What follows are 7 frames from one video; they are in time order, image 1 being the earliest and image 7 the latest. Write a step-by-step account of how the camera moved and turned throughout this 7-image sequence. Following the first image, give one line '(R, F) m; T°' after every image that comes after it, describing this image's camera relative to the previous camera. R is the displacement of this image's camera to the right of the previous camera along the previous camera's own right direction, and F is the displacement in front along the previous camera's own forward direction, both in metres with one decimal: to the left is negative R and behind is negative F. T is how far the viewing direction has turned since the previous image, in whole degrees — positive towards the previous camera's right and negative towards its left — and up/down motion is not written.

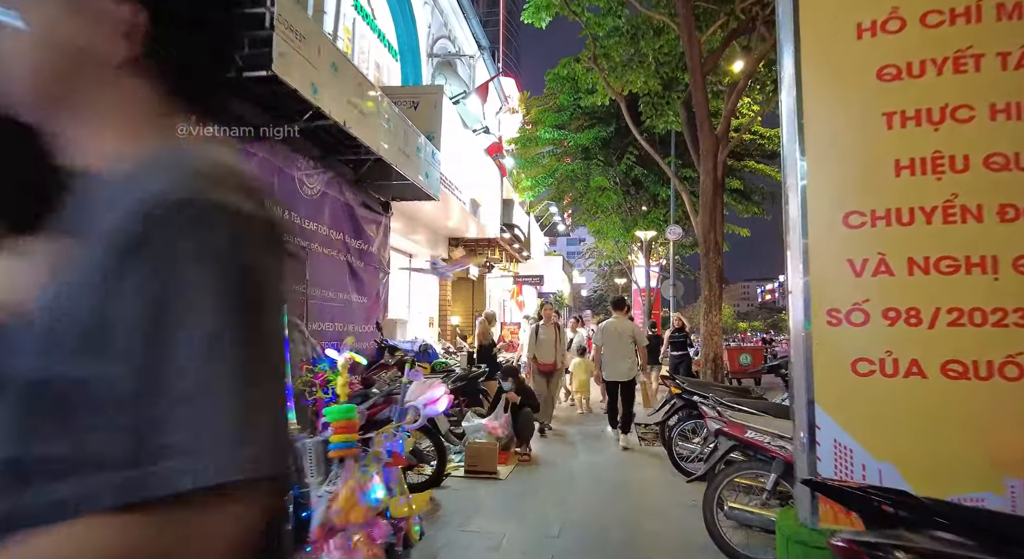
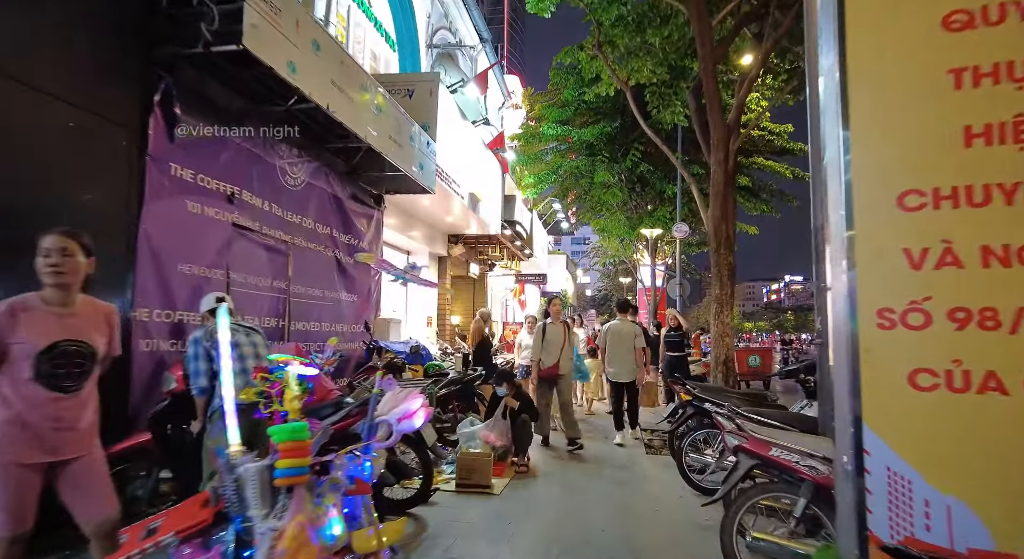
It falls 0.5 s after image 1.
(+0.1, +0.4) m; 0°
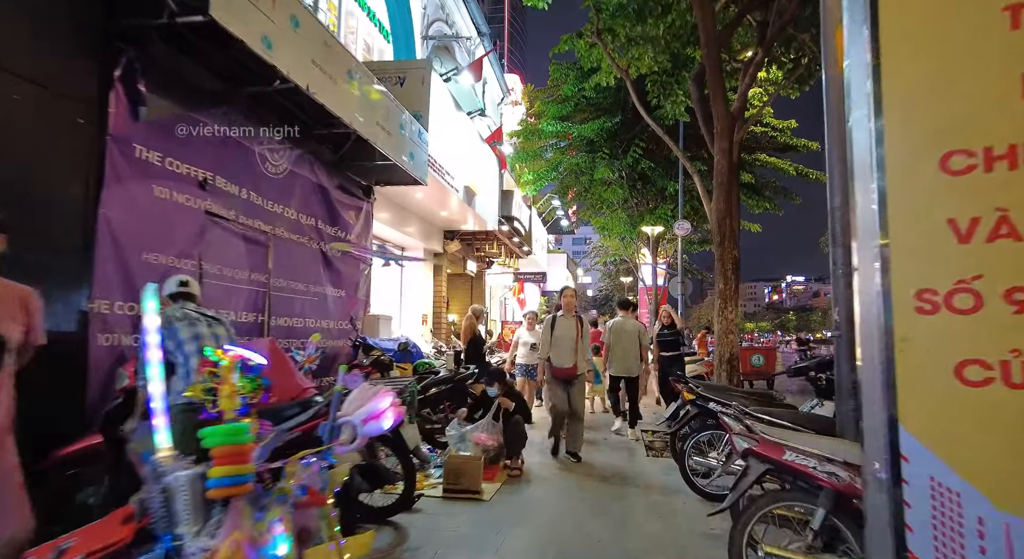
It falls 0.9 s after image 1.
(+0.1, +0.3) m; 0°
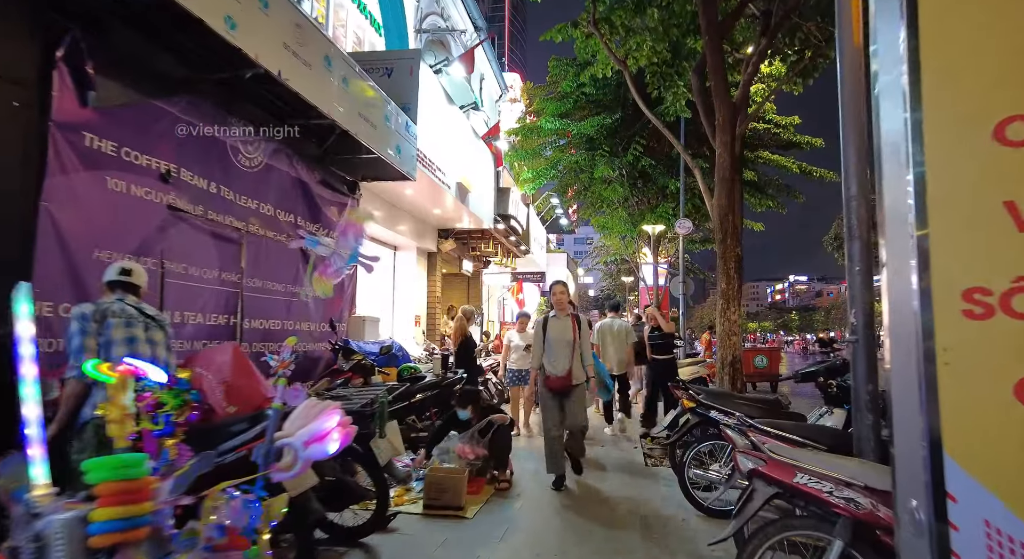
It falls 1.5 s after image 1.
(+0.1, +0.3) m; 0°
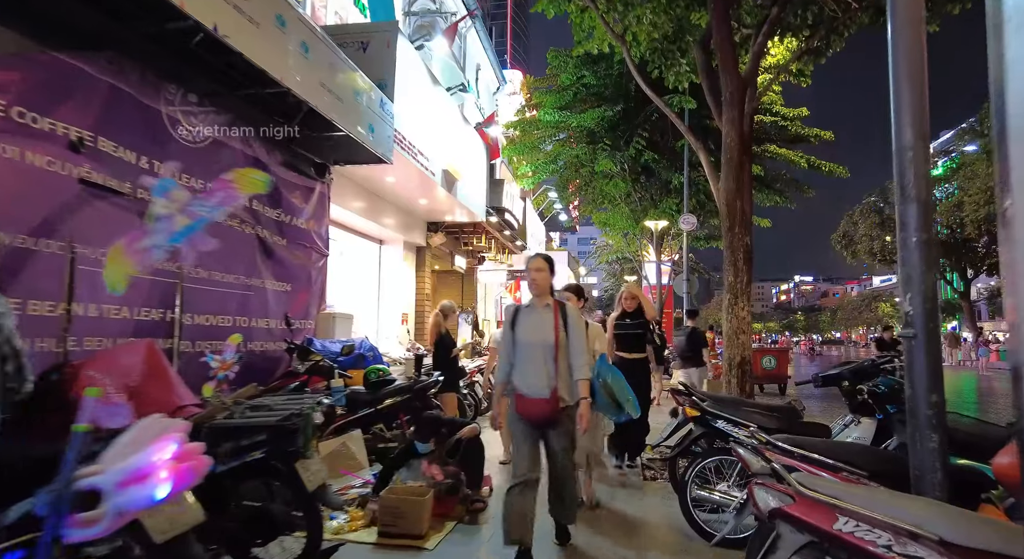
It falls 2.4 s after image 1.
(+0.2, +0.7) m; 0°
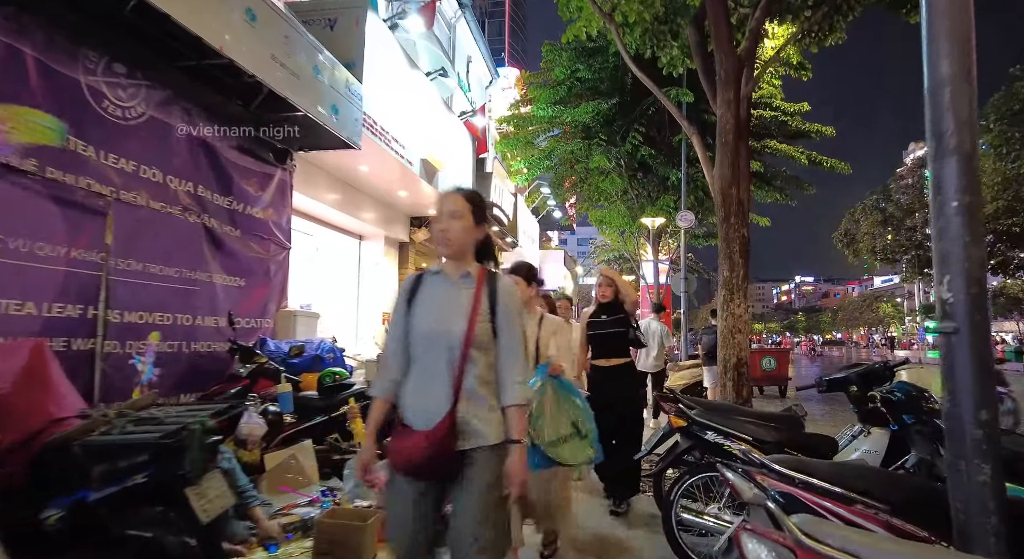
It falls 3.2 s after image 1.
(+0.2, +0.5) m; 0°
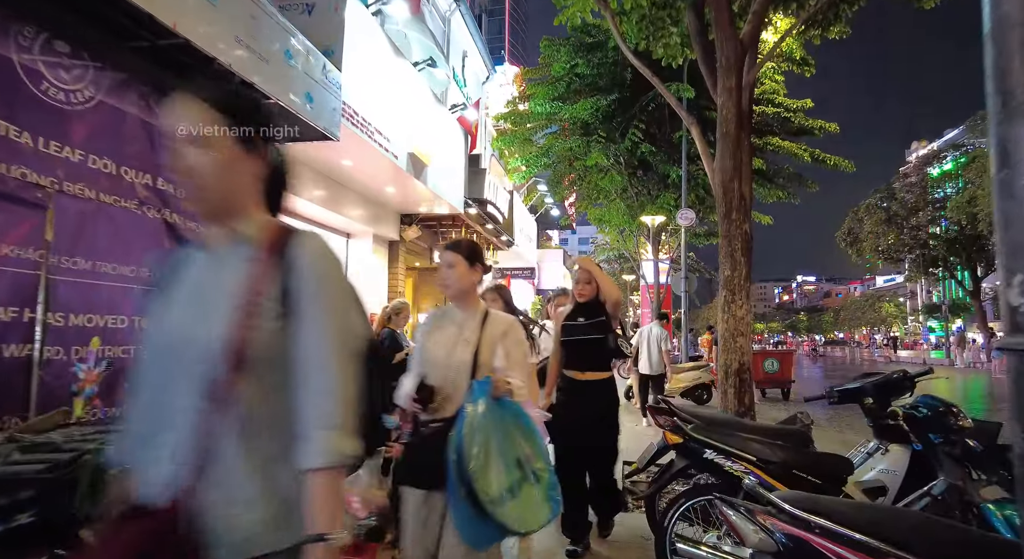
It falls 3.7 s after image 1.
(+0.1, +0.4) m; 0°
